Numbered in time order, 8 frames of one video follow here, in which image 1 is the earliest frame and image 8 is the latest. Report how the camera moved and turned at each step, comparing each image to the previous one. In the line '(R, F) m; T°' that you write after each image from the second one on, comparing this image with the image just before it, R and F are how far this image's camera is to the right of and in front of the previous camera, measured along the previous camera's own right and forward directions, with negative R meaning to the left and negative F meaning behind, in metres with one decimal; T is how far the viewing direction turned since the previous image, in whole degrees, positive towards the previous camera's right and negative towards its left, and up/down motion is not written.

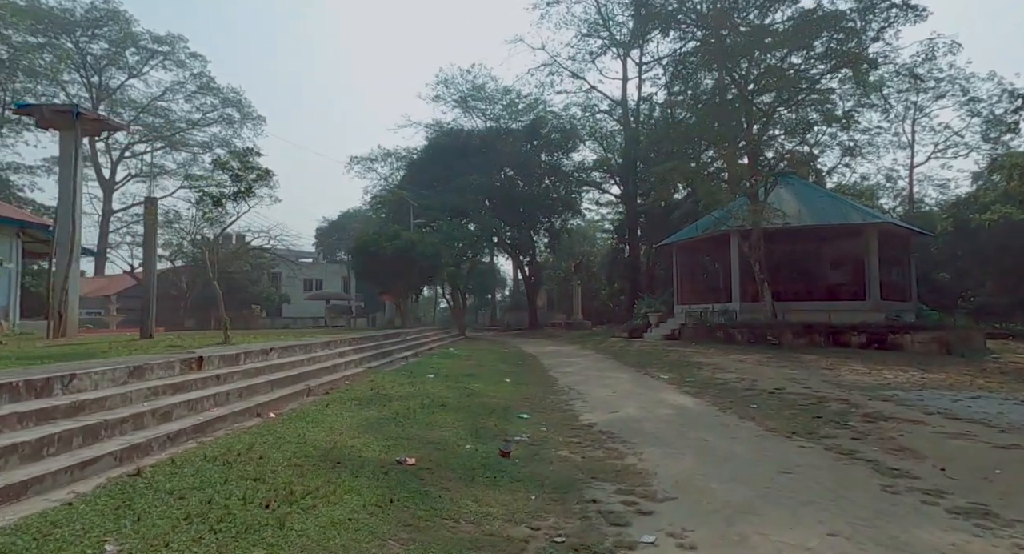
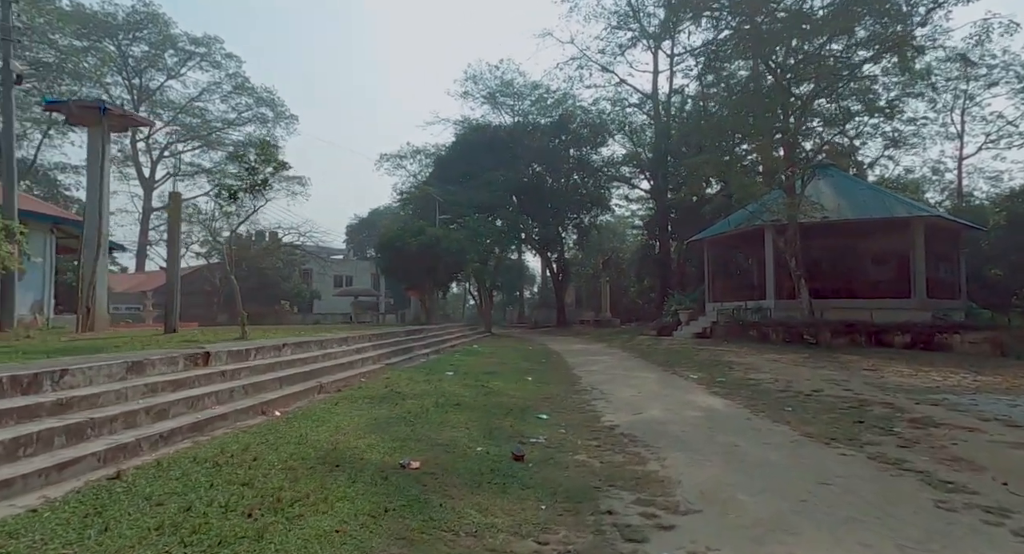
(+0.1, +0.4) m; -3°
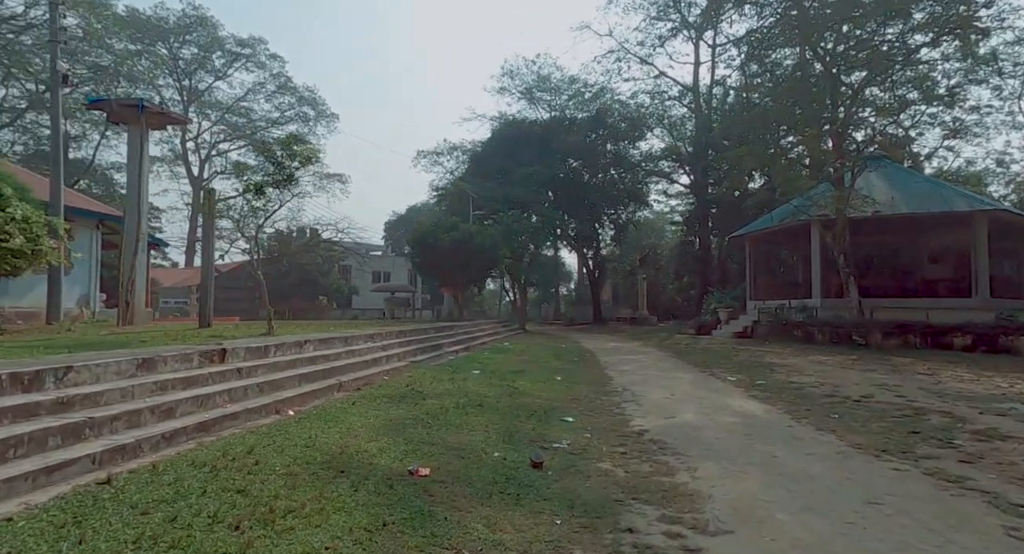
(+0.2, +0.3) m; -4°
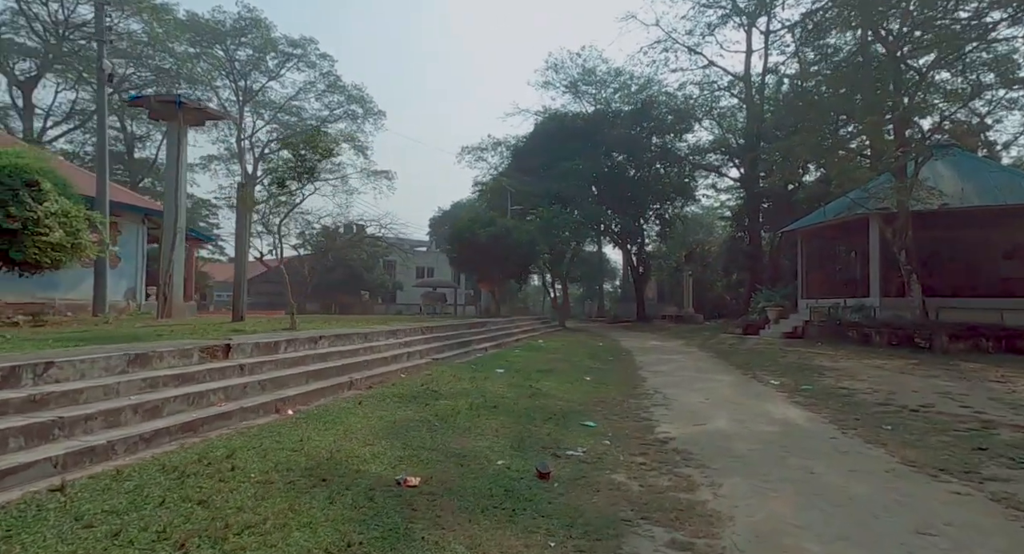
(+0.3, +0.4) m; -4°
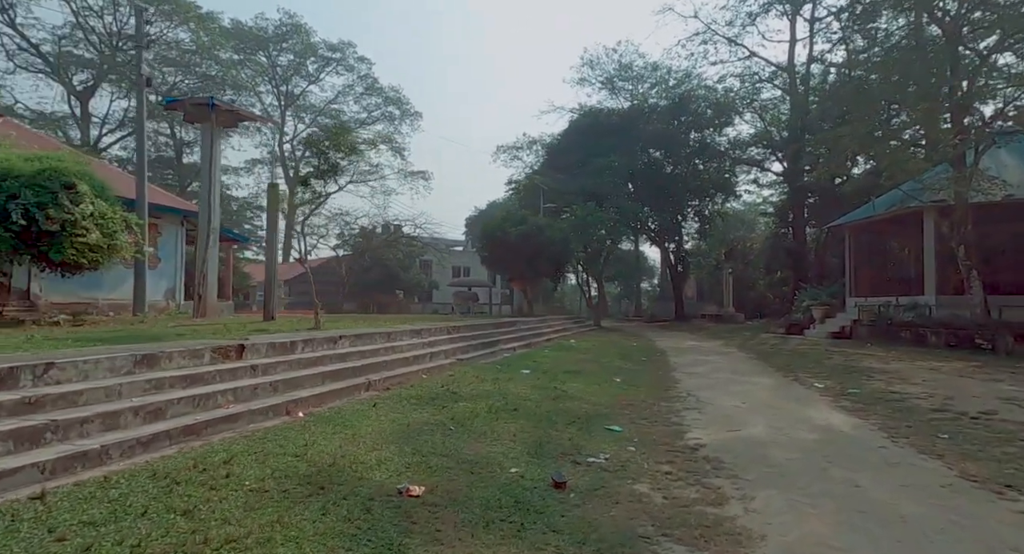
(+0.2, +0.3) m; -3°
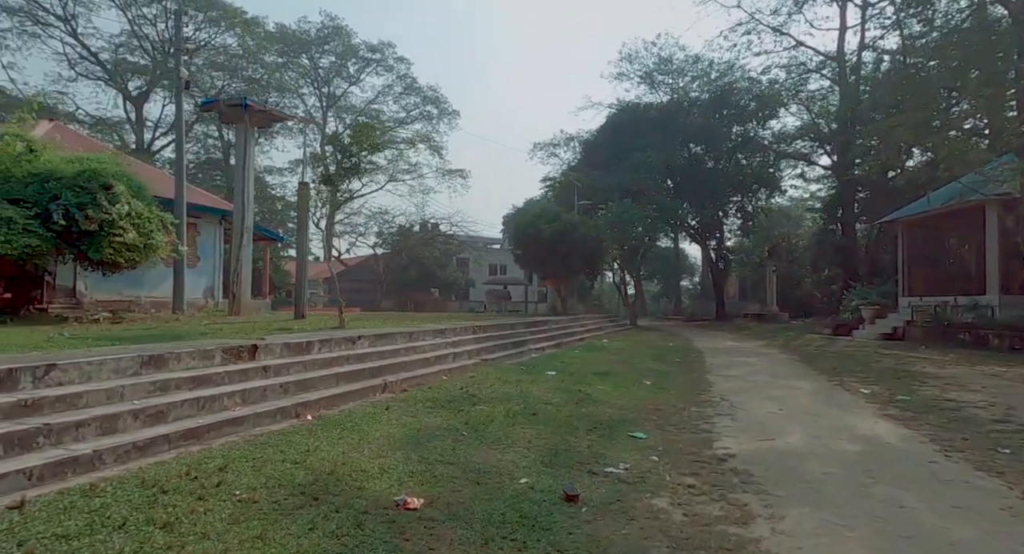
(+0.2, +0.3) m; -4°
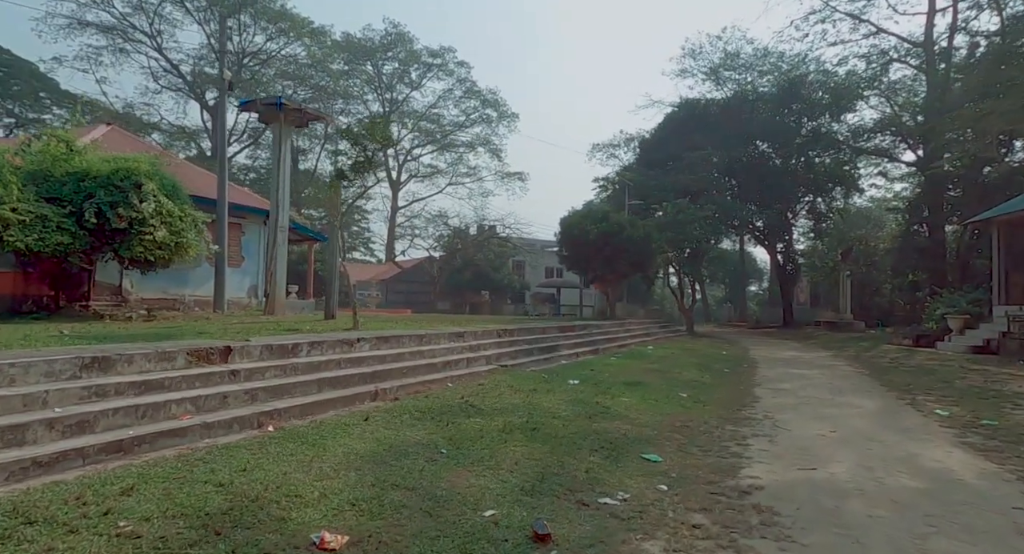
(+0.6, +0.7) m; -6°
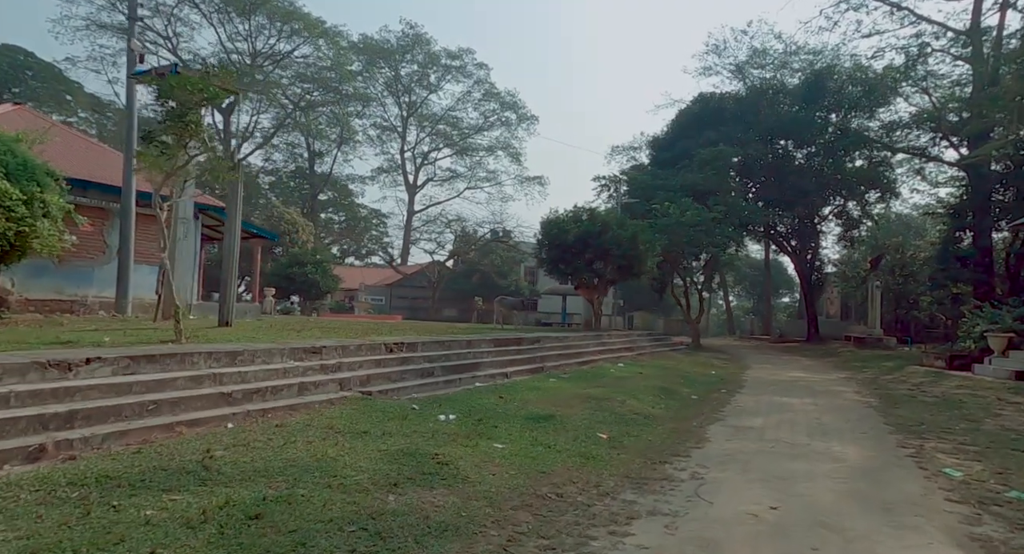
(+1.7, +2.0) m; -3°
